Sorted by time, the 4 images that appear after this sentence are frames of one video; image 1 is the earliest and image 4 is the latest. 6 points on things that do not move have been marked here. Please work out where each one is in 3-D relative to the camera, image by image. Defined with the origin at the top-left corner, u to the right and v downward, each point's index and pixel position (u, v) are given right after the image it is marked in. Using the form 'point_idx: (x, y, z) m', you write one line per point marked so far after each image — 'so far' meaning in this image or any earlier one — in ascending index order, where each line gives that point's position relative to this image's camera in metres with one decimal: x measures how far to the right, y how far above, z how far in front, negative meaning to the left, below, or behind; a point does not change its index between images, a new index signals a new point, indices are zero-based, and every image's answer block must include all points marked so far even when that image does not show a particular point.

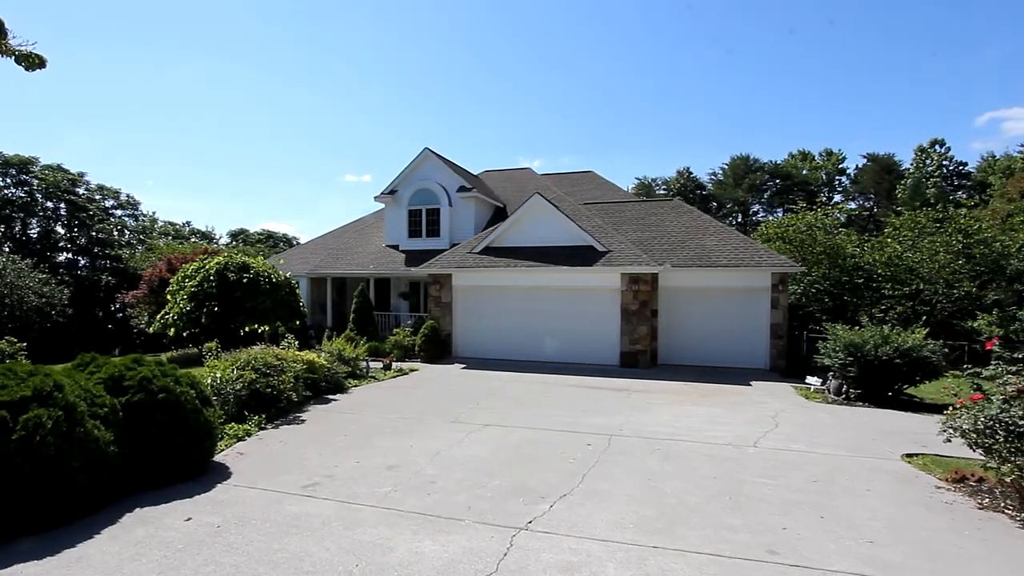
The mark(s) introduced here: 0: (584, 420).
0: (+1.1, -2.0, +8.5) m
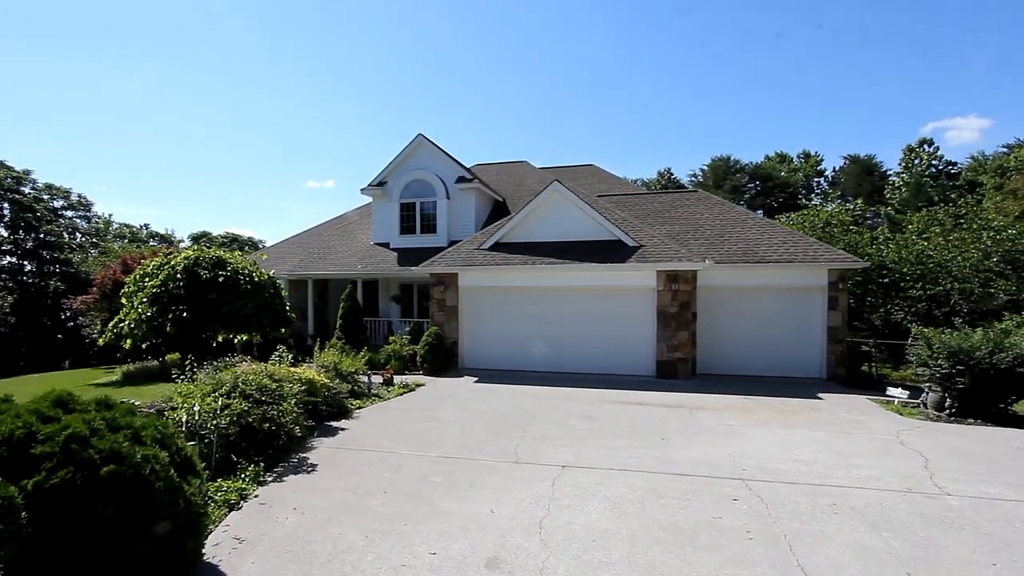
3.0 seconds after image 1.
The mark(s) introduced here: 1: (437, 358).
0: (+2.0, -2.0, +6.5) m
1: (-1.8, -1.8, +13.7) m
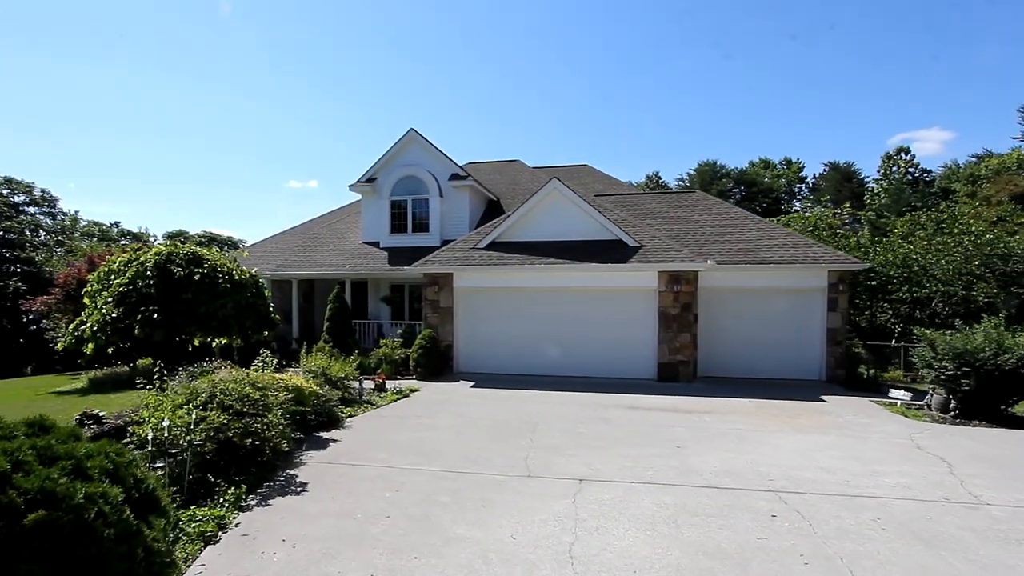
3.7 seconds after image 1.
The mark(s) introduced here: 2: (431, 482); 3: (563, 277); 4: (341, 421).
0: (+2.1, -1.9, +6.1) m
1: (-2.0, -1.8, +13.1) m
2: (-0.8, -1.8, +5.1) m
3: (+1.2, +0.3, +13.1) m
4: (-2.4, -1.9, +7.7) m
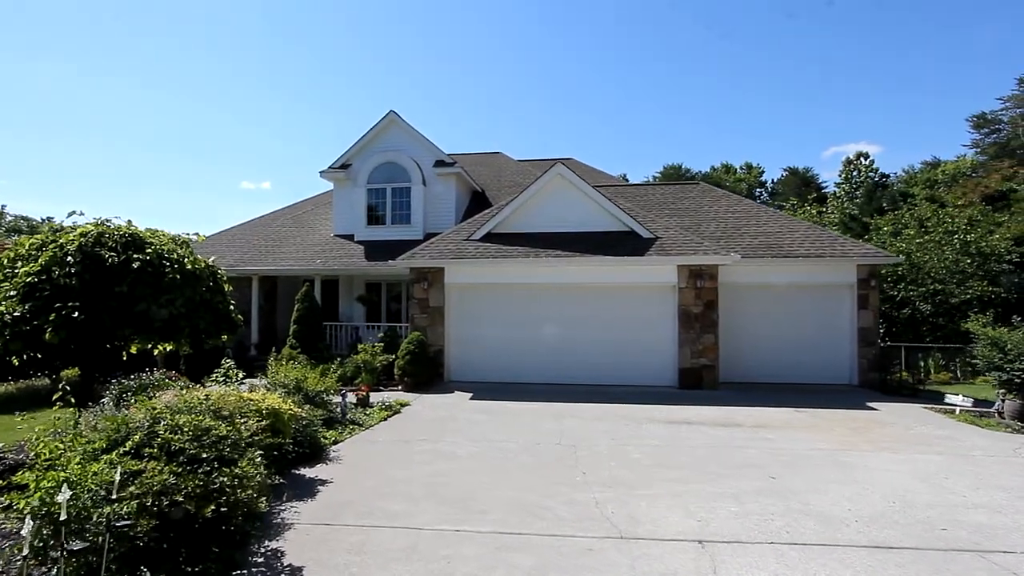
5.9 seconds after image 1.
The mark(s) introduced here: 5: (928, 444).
0: (+2.6, -1.8, +4.6) m
1: (-1.9, -1.7, +11.3) m
2: (-0.1, -1.7, +3.4) m
3: (+1.2, +0.3, +11.5) m
4: (-2.0, -1.8, +5.9) m
5: (+5.3, -2.0, +7.1) m
